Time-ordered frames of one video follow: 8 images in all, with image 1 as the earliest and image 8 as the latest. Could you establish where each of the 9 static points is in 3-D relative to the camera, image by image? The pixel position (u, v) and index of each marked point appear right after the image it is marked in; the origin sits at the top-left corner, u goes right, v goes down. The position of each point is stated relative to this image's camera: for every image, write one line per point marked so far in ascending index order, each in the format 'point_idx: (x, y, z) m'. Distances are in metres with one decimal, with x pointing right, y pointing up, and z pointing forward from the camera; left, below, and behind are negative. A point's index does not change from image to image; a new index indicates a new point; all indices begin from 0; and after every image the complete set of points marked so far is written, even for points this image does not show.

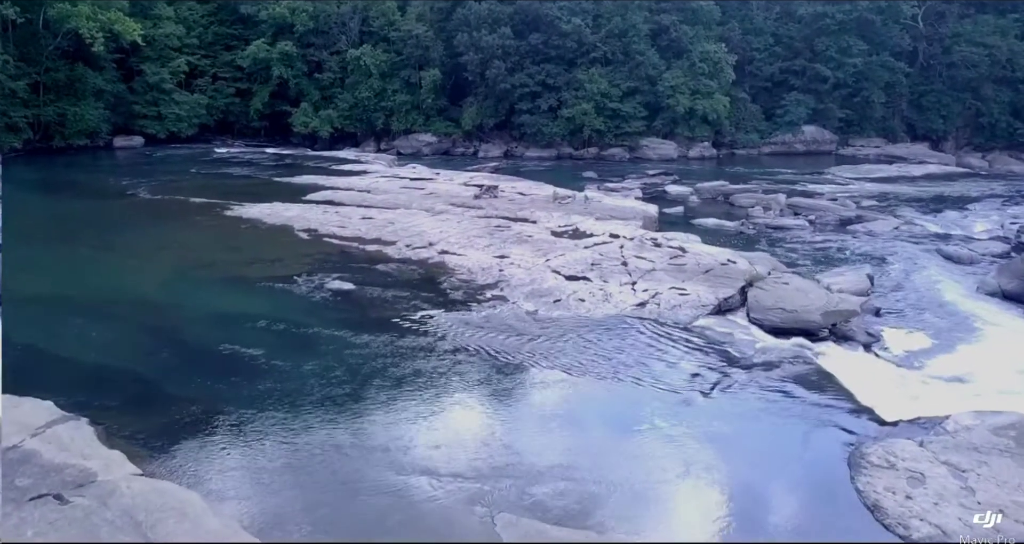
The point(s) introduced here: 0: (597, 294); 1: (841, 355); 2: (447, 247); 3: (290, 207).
0: (+1.3, -0.3, +11.9) m
1: (+4.6, -1.2, +10.6) m
2: (-1.3, +0.5, +15.1) m
3: (-5.6, +1.6, +19.2) m
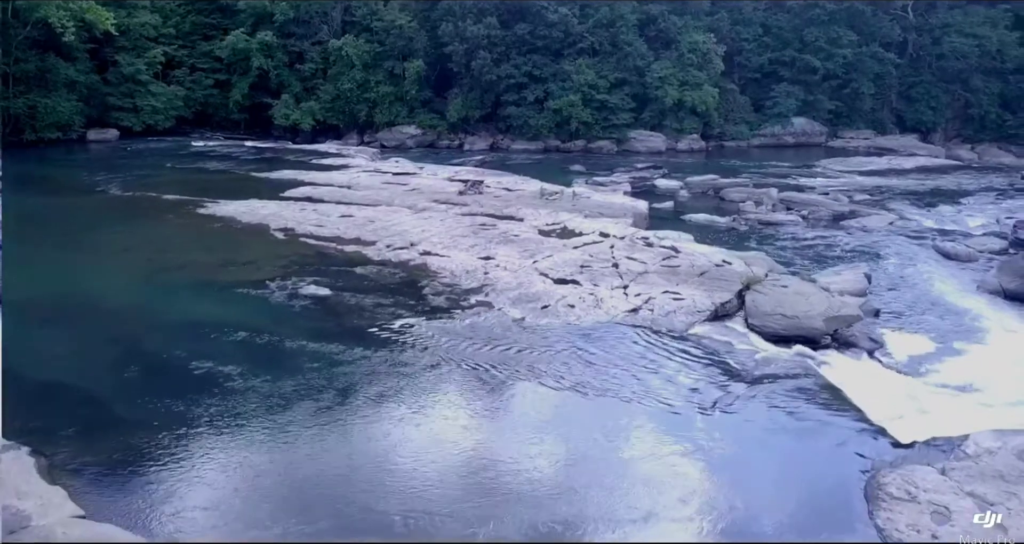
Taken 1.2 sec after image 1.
0: (+1.1, -0.4, +11.2) m
1: (+4.4, -1.2, +10.1) m
2: (-1.6, +0.5, +14.4) m
3: (-5.9, +1.6, +18.4) m
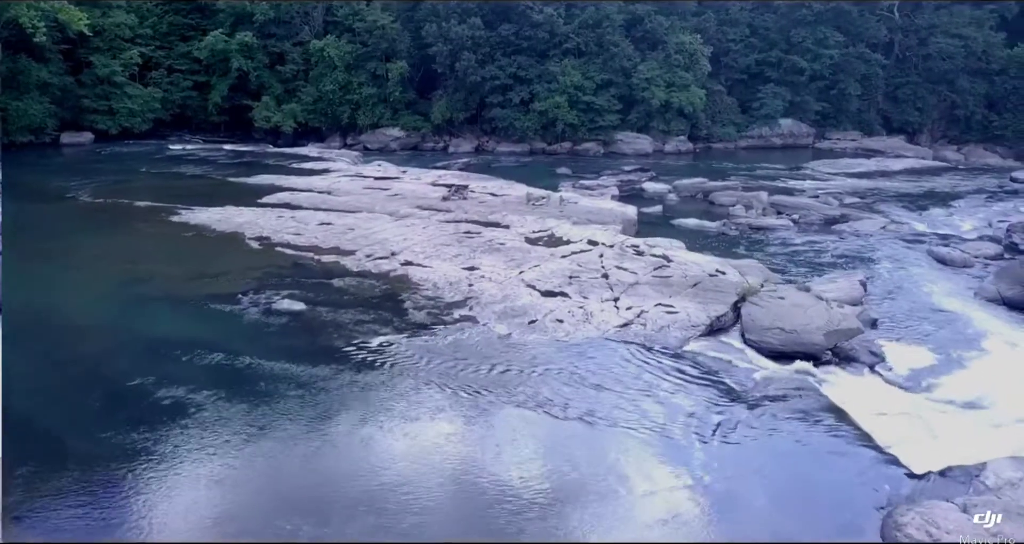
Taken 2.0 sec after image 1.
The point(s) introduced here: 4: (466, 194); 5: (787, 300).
0: (+0.9, -0.6, +10.7) m
1: (+4.2, -1.4, +9.6) m
2: (-1.8, +0.3, +13.8) m
3: (-6.3, +1.4, +17.7) m
4: (-1.2, +2.0, +19.5) m
5: (+4.0, -0.4, +11.2) m
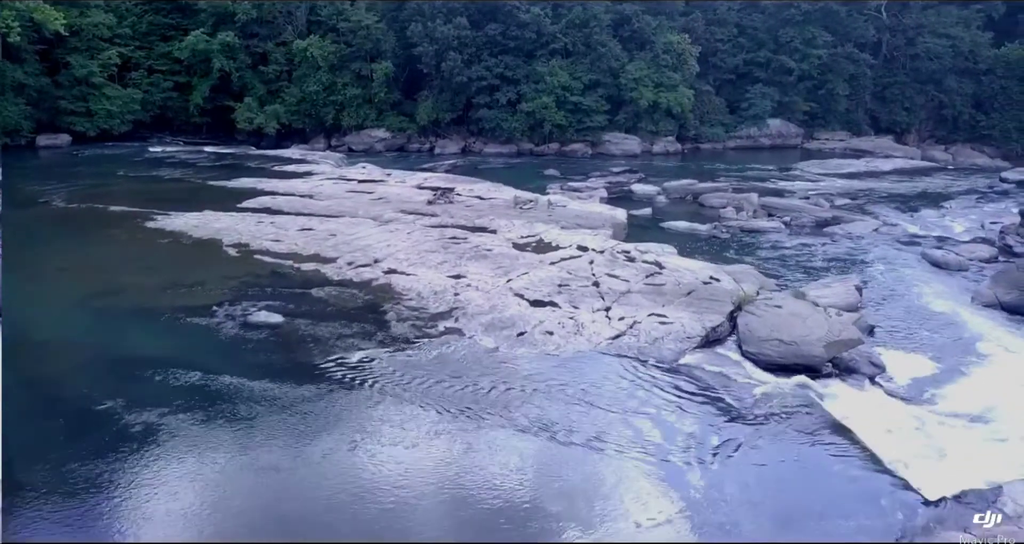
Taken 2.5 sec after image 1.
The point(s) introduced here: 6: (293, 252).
0: (+0.7, -0.7, +10.3) m
1: (+4.1, -1.5, +9.2) m
2: (-2.1, +0.1, +13.3) m
3: (-6.6, +1.2, +17.2) m
4: (-1.5, +1.8, +19.0) m
5: (+3.8, -0.5, +10.8) m
6: (-4.1, +0.4, +14.4) m
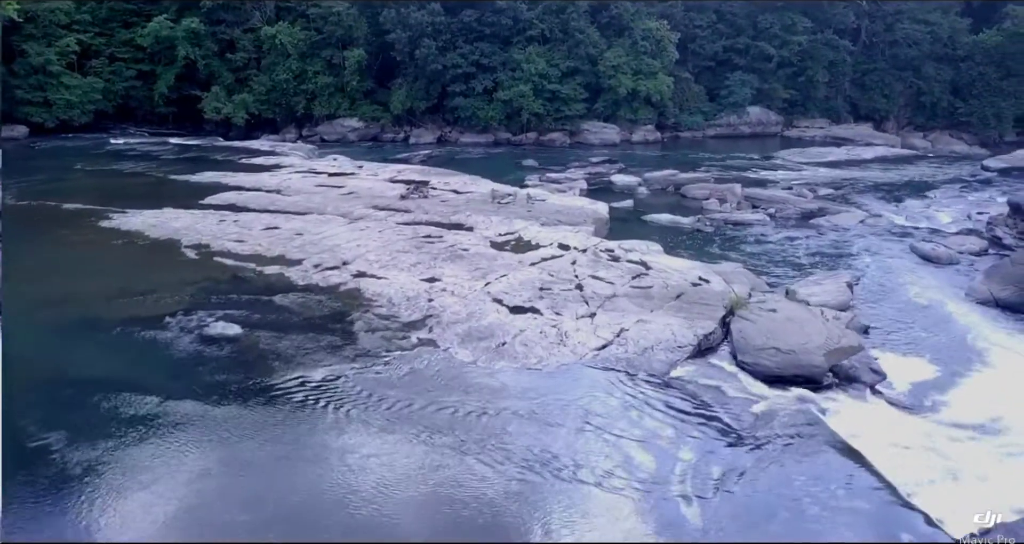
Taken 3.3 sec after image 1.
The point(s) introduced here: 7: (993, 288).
0: (+0.4, -0.8, +9.5) m
1: (+3.8, -1.6, +8.6) m
2: (-2.4, +0.1, +12.5) m
3: (-7.0, +1.2, +16.2) m
4: (-2.0, +1.9, +18.2) m
5: (+3.5, -0.6, +10.2) m
6: (-4.5, +0.3, +13.6) m
7: (+9.2, -0.3, +14.5) m
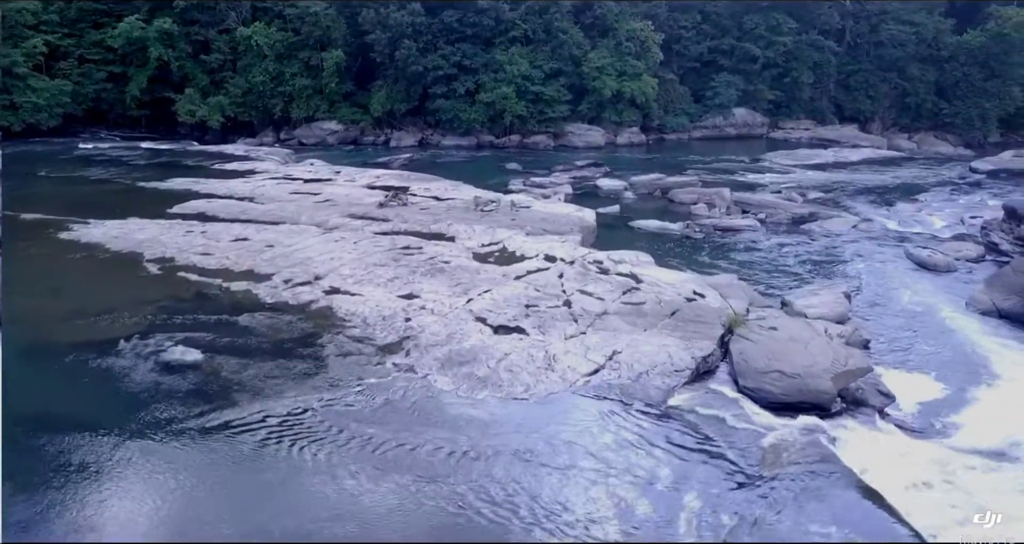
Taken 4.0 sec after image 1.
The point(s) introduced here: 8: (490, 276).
0: (+0.3, -1.0, +8.8) m
1: (+3.7, -1.7, +7.9) m
2: (-2.7, -0.2, +11.8) m
3: (-7.4, +0.9, +15.3) m
4: (-2.4, +1.7, +17.4) m
5: (+3.3, -0.8, +9.5) m
6: (-4.8, +0.1, +12.7) m
7: (+8.9, -0.5, +14.0) m
8: (-0.3, -0.1, +11.8) m
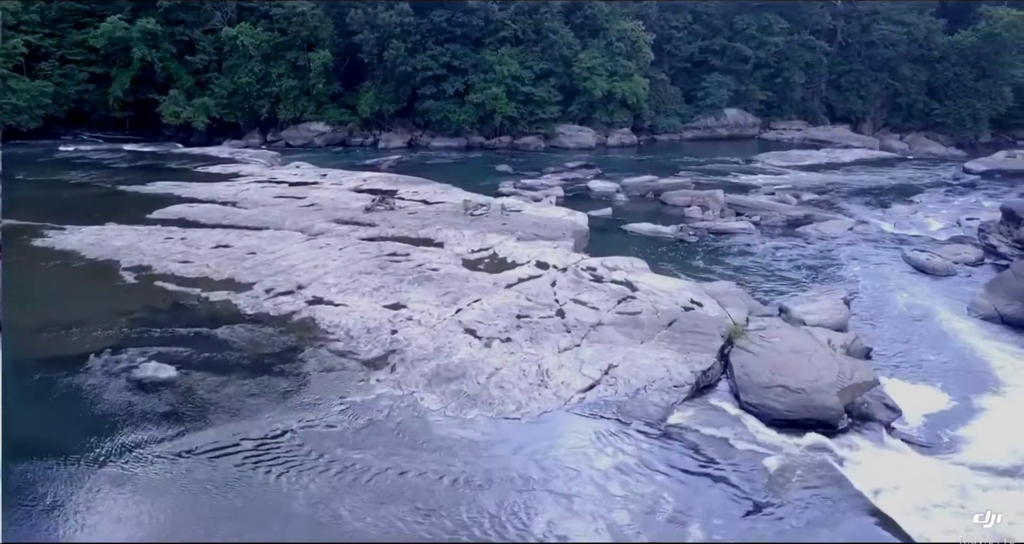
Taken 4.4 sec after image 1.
0: (+0.2, -1.1, +8.4) m
1: (+3.6, -1.8, +7.6) m
2: (-2.8, -0.3, +11.3) m
3: (-7.6, +0.8, +14.8) m
4: (-2.6, +1.5, +17.0) m
5: (+3.2, -0.9, +9.1) m
6: (-5.0, -0.1, +12.3) m
7: (+8.7, -0.5, +13.7) m
8: (-0.5, -0.2, +11.4) m
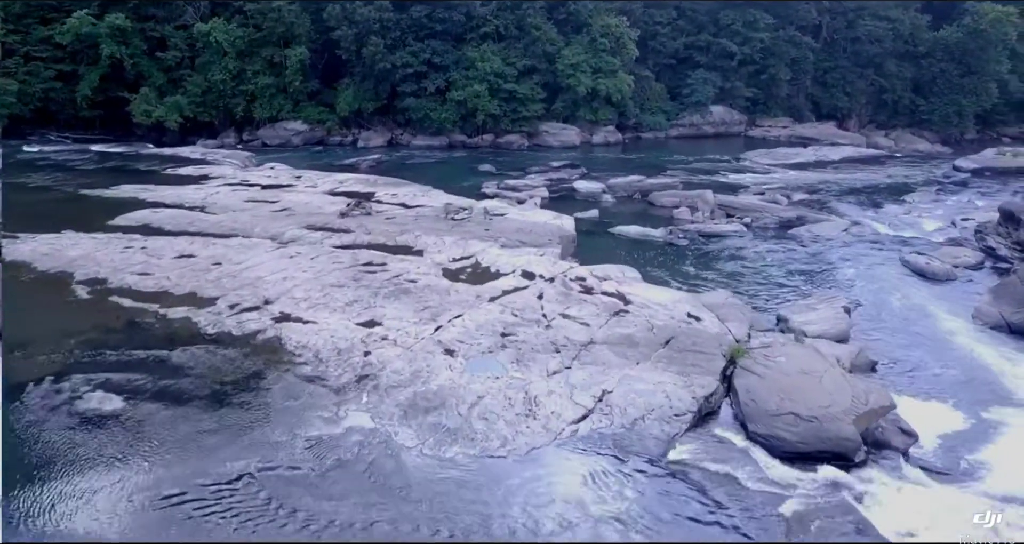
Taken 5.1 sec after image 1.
0: (0.0, -1.3, +7.6) m
1: (+3.4, -2.0, +6.9) m
2: (-3.0, -0.5, +10.5) m
3: (-7.9, +0.6, +13.9) m
4: (-3.0, +1.4, +16.1) m
5: (+3.1, -1.0, +8.4) m
6: (-5.2, -0.3, +11.4) m
7: (+8.4, -0.6, +13.1) m
8: (-0.7, -0.4, +10.6) m
